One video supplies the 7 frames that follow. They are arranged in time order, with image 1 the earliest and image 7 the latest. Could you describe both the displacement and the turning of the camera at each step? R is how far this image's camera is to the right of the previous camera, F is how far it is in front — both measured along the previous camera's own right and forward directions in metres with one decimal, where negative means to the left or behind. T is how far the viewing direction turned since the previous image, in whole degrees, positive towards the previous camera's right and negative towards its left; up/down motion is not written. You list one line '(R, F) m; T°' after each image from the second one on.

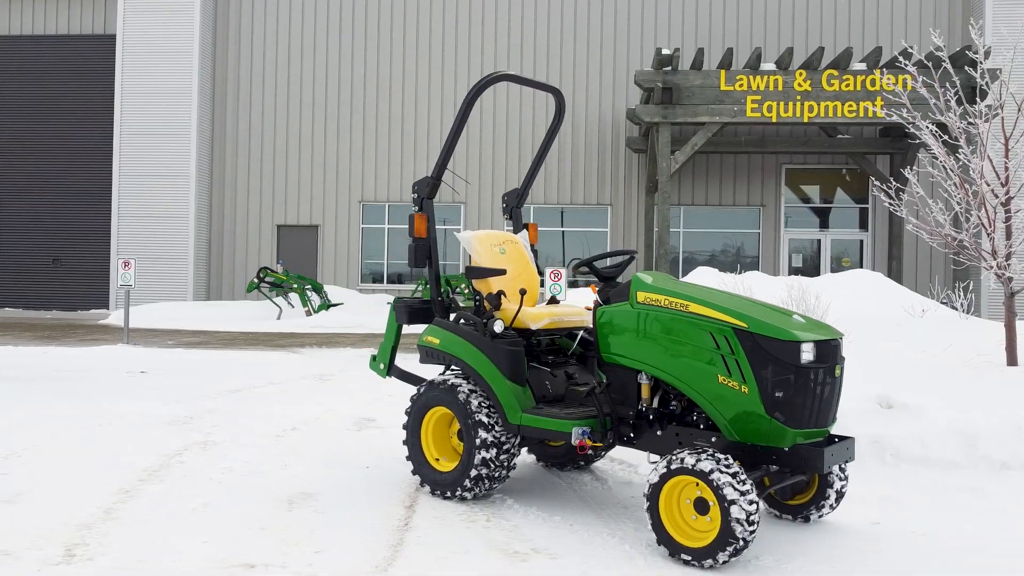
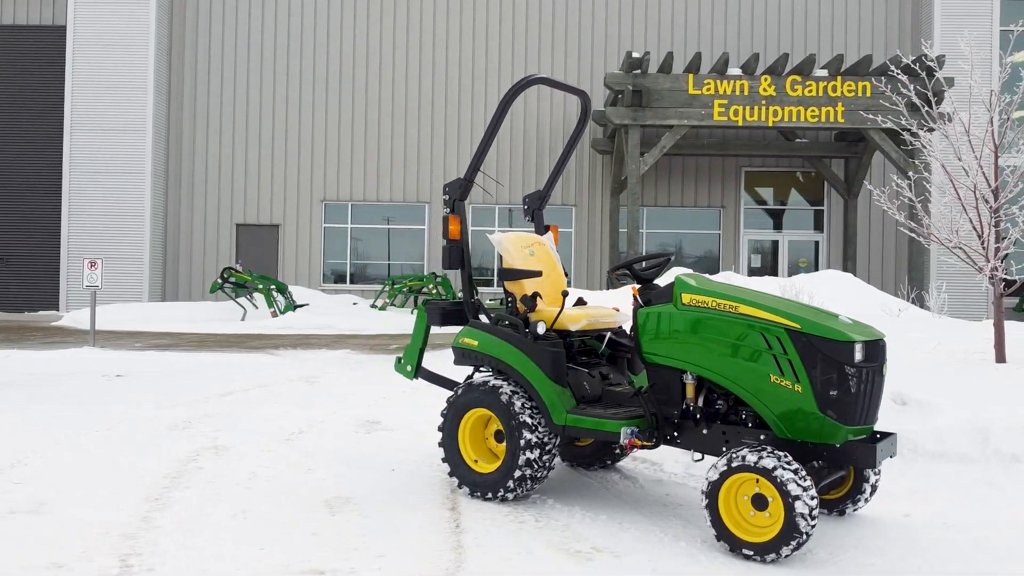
(-0.5, 0.0) m; +4°
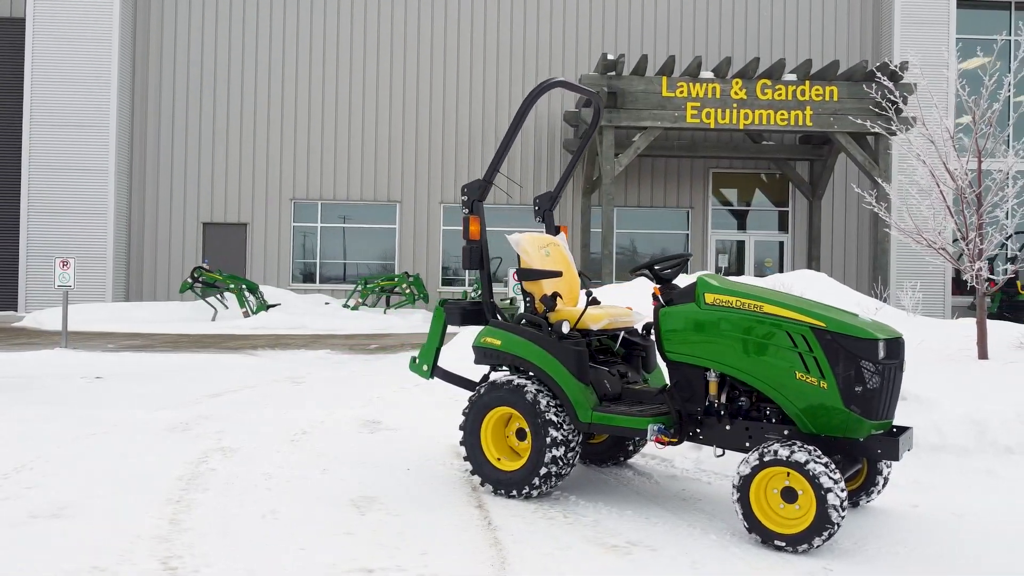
(-0.4, -0.1) m; +3°
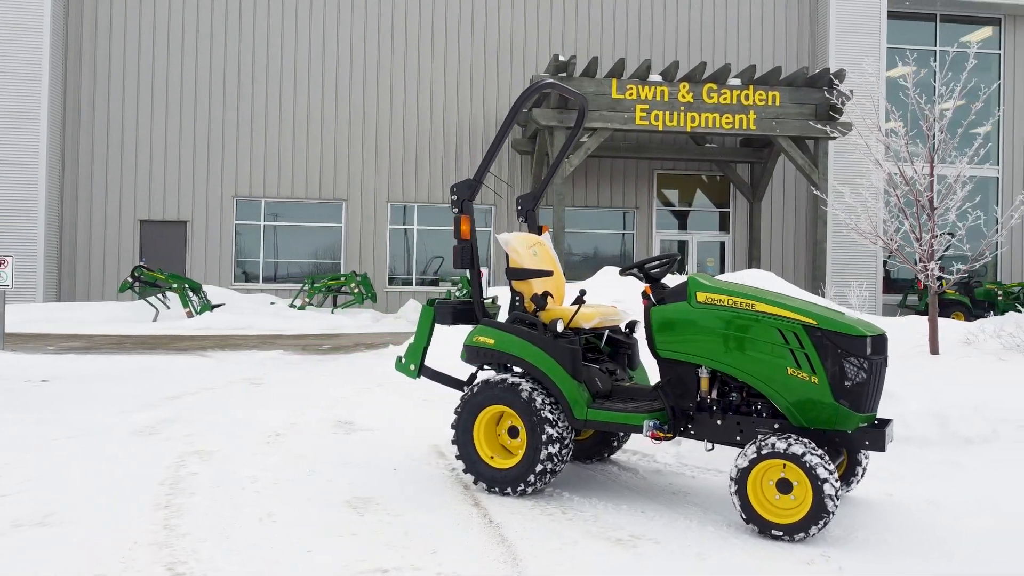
(-0.3, 0.0) m; +5°
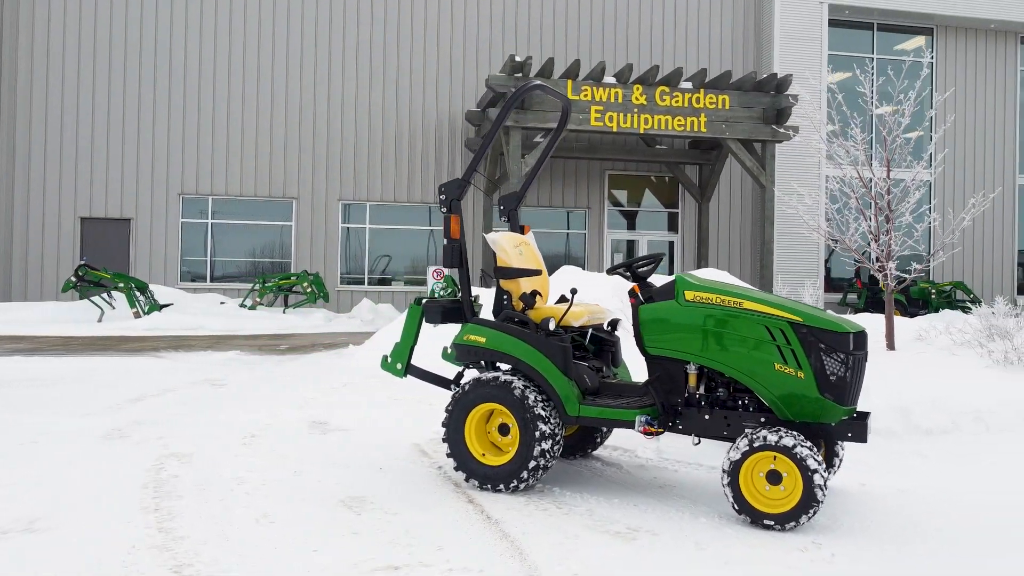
(-0.3, 0.0) m; +4°
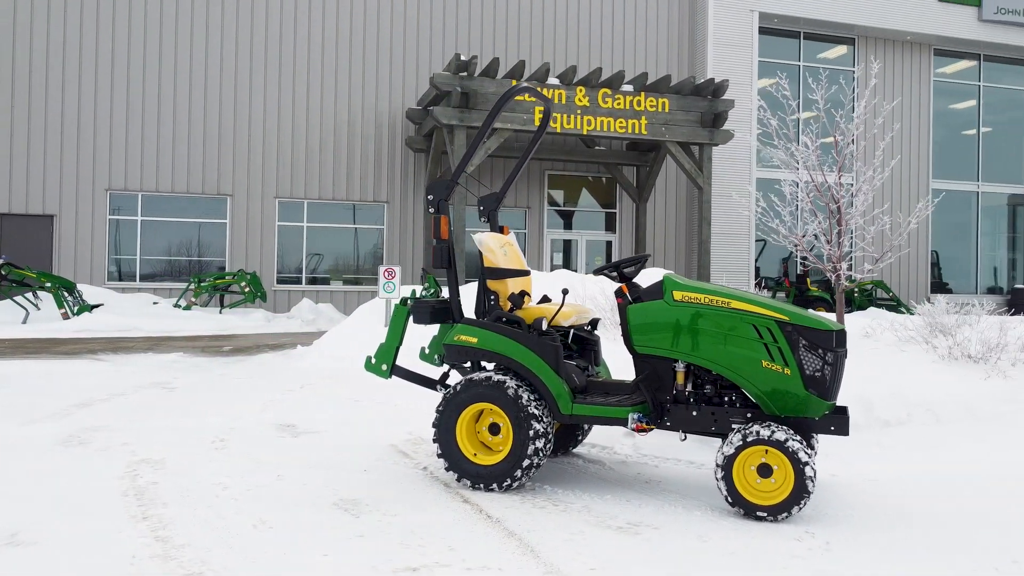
(-0.4, 0.0) m; +5°
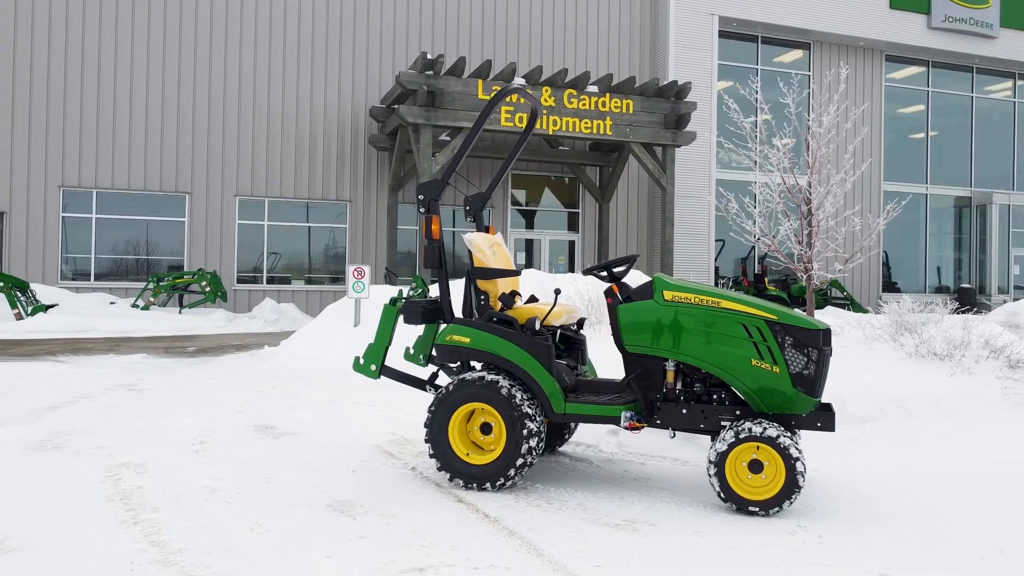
(-0.2, 0.0) m; +3°
